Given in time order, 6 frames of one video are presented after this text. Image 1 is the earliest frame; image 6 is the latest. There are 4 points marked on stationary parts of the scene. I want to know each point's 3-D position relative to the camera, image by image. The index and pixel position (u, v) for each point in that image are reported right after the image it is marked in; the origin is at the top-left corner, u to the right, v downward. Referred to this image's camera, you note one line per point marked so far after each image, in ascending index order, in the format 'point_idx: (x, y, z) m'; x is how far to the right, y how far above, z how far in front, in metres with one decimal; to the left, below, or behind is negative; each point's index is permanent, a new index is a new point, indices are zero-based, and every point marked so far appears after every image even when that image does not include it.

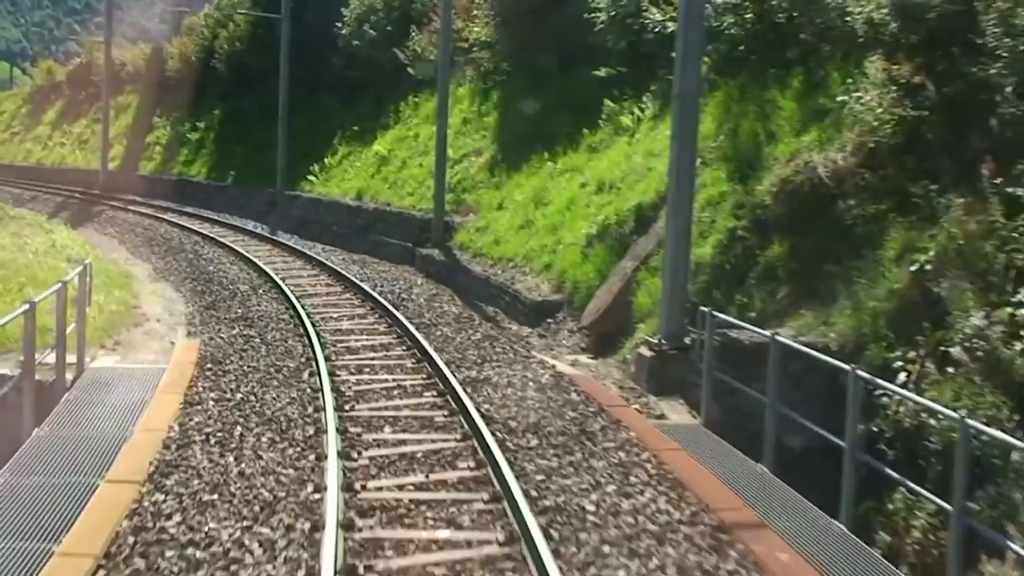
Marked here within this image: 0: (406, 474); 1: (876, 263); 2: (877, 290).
0: (-0.6, -1.1, +8.6) m
1: (+3.0, +0.2, +11.6) m
2: (+2.9, 0.0, +11.2) m
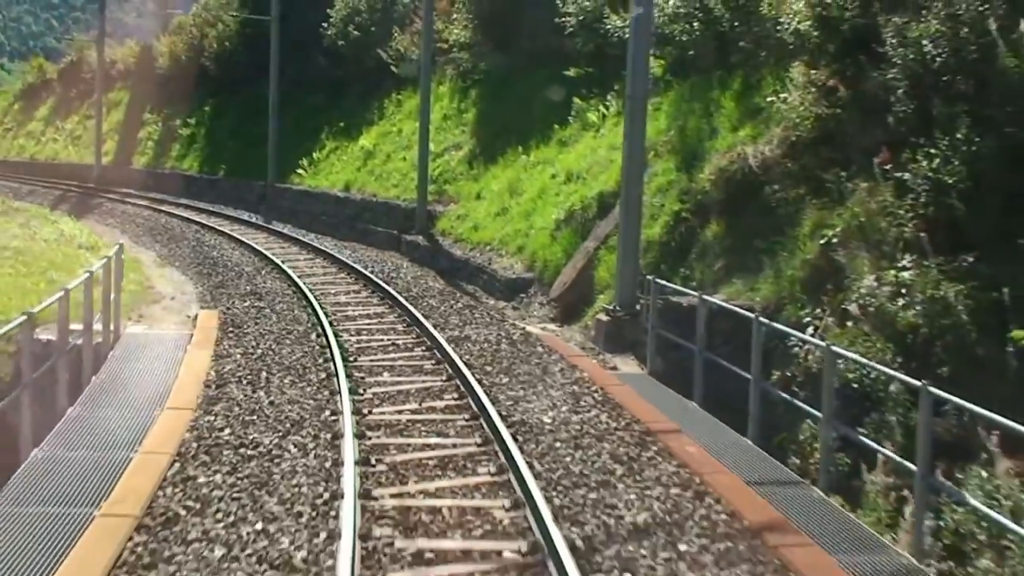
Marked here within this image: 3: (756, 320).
0: (-0.8, -0.8, +10.7) m
1: (+2.7, +0.5, +13.7) m
2: (+2.6, +0.2, +13.4) m
3: (+1.9, -0.2, +10.5) m
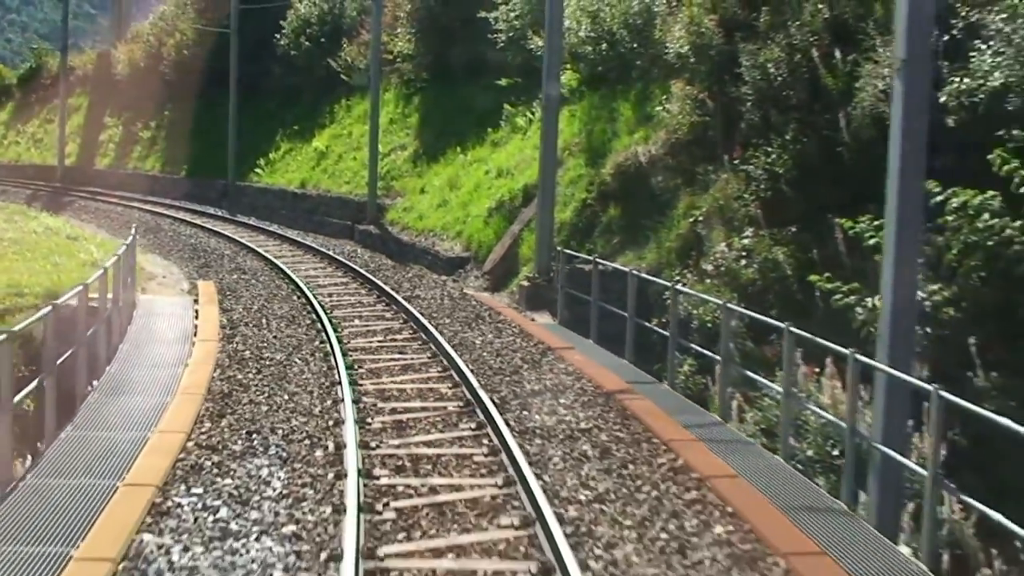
0: (-1.4, -0.5, +14.5) m
1: (+2.0, +0.9, +17.6) m
2: (+1.9, +0.6, +17.2) m
3: (+1.2, +0.2, +14.3) m
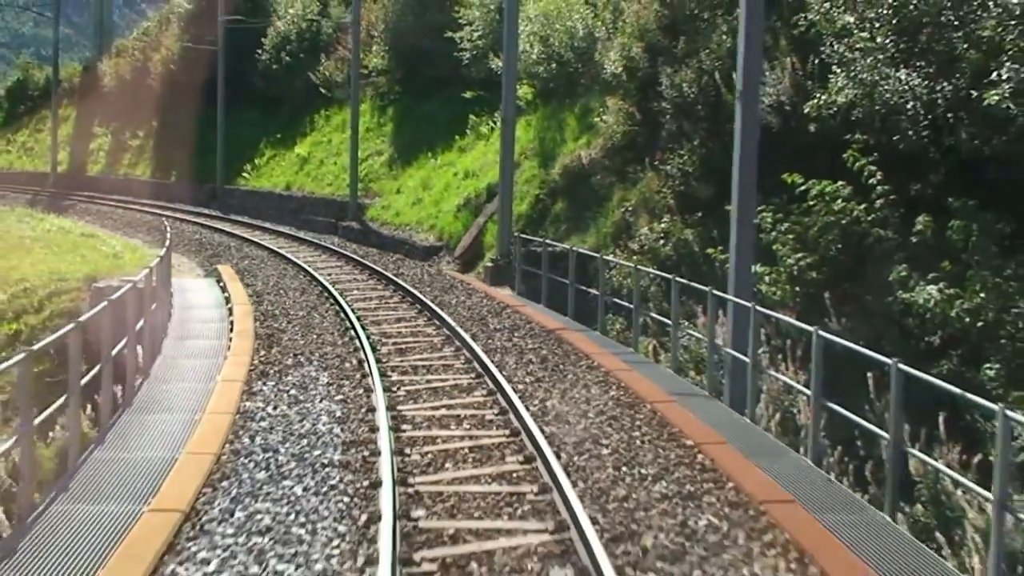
0: (-1.8, -0.2, +18.5) m
1: (+1.4, +1.2, +21.7) m
2: (+1.4, +1.0, +21.3) m
3: (+0.8, +0.5, +18.4) m
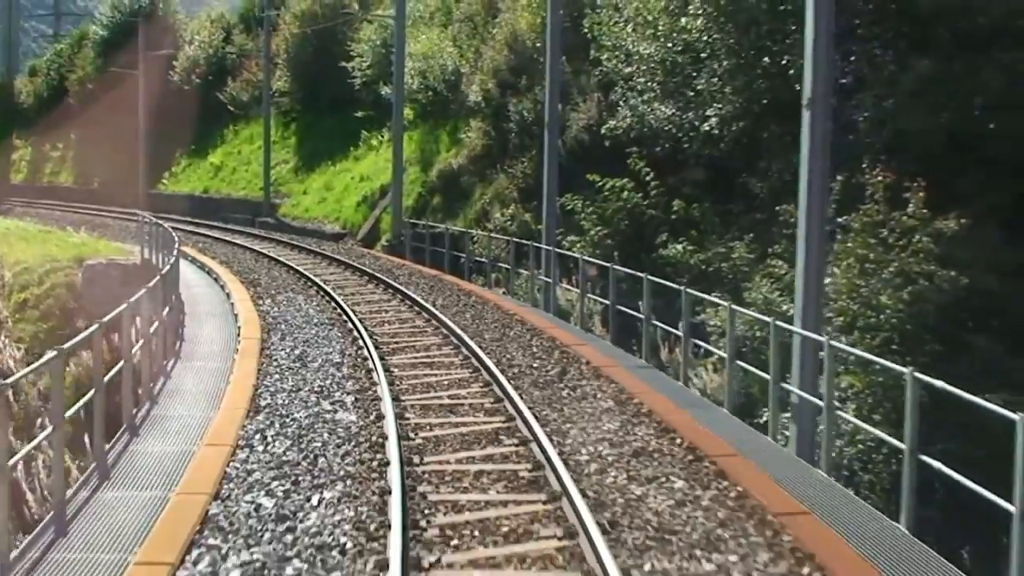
0: (-3.8, +0.5, +26.5) m
1: (-0.9, +1.9, +30.1) m
2: (-0.9, +1.6, +29.7) m
3: (-1.2, +1.2, +26.7) m
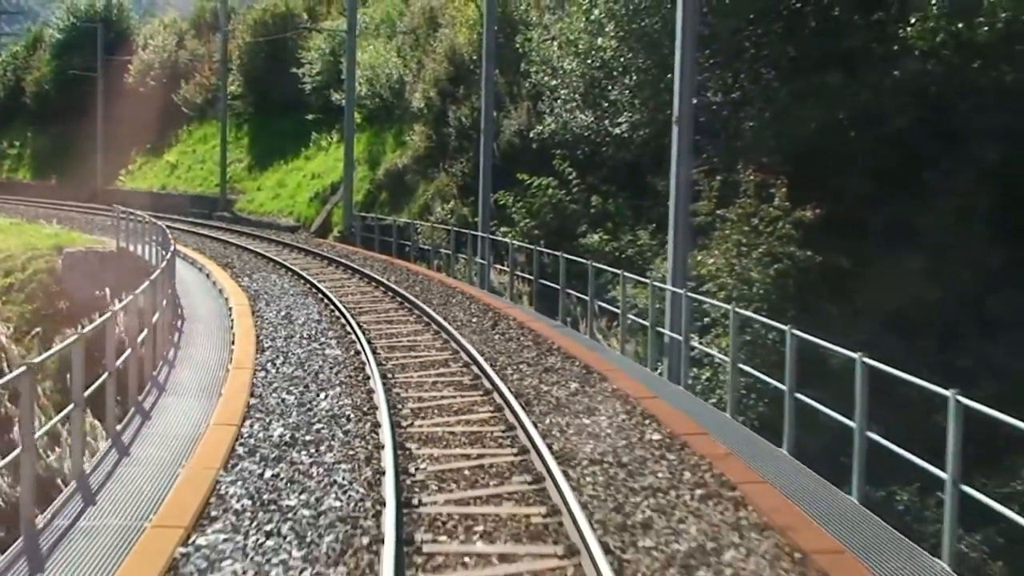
0: (-5.1, +0.8, +30.2) m
1: (-2.3, +2.2, +33.8) m
2: (-2.3, +2.0, +33.4) m
3: (-2.5, +1.5, +30.4) m
